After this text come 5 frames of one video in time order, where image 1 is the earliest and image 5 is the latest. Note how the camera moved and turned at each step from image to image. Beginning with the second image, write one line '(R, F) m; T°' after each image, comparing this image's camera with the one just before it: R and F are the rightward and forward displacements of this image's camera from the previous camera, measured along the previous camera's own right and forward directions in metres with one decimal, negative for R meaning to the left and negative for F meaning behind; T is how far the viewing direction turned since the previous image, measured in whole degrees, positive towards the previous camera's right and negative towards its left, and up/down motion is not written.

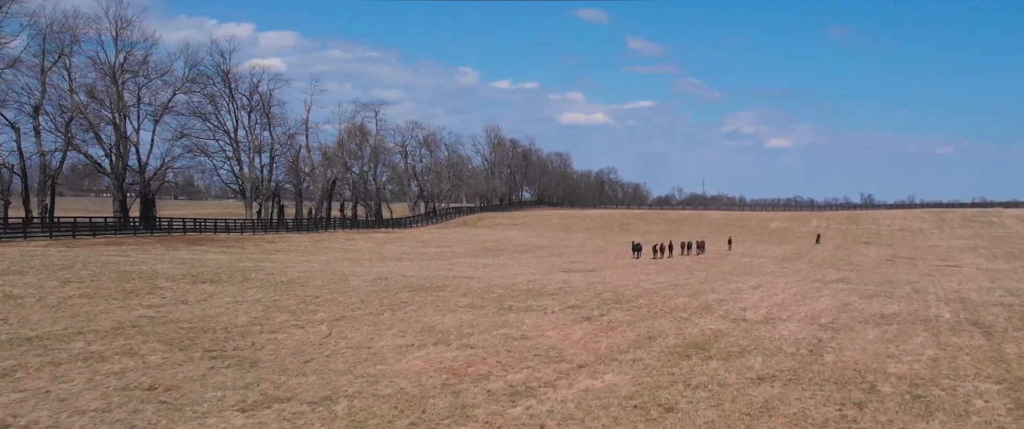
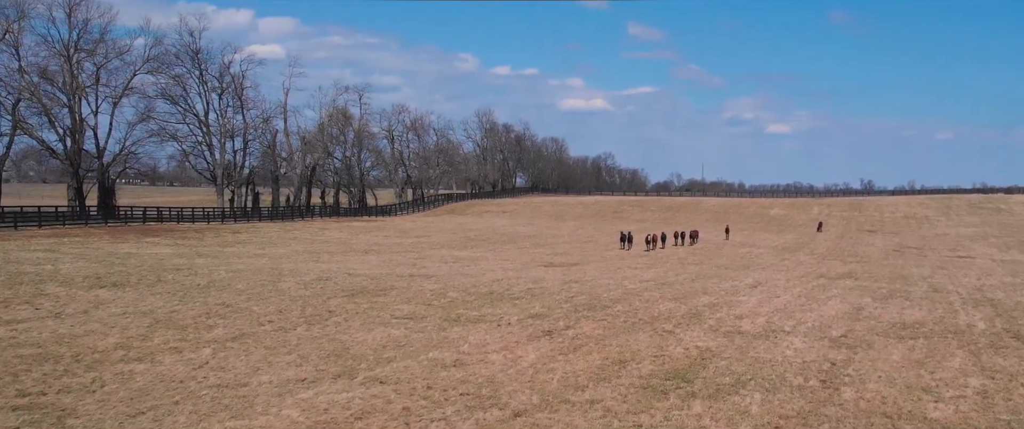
(+1.0, +3.4) m; 0°
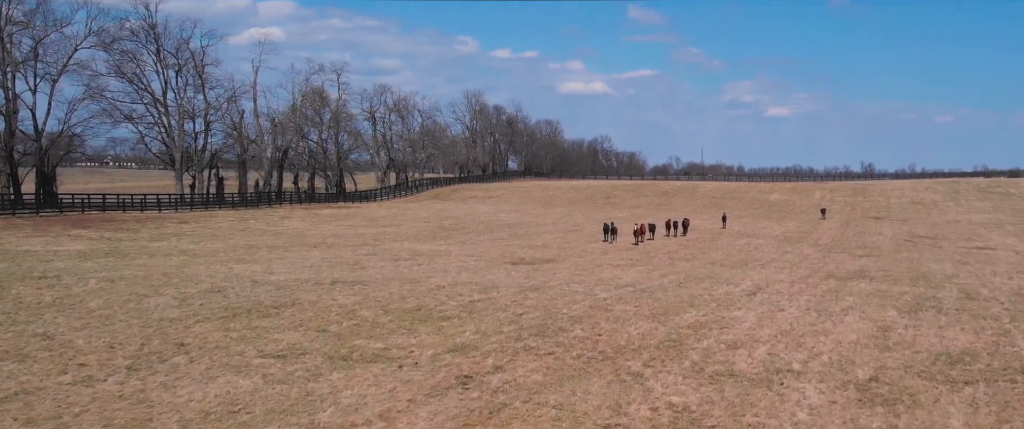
(+1.3, +4.4) m; 0°
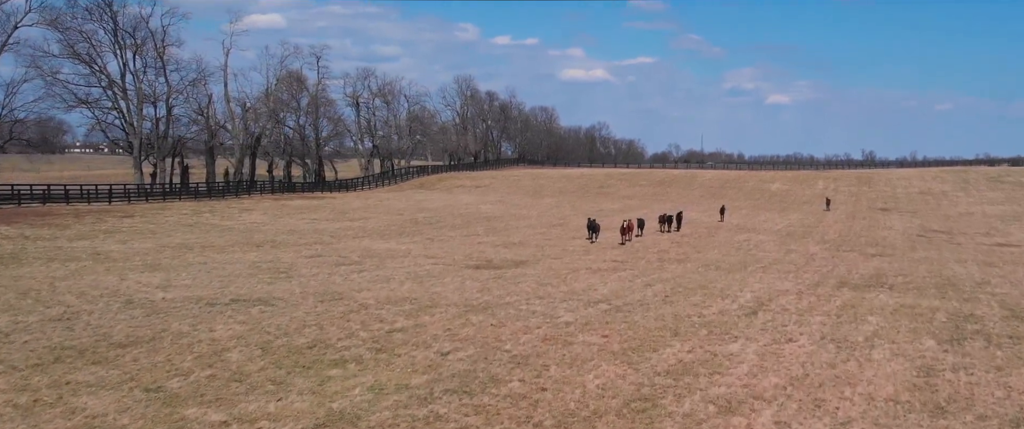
(+1.1, +4.0) m; 0°
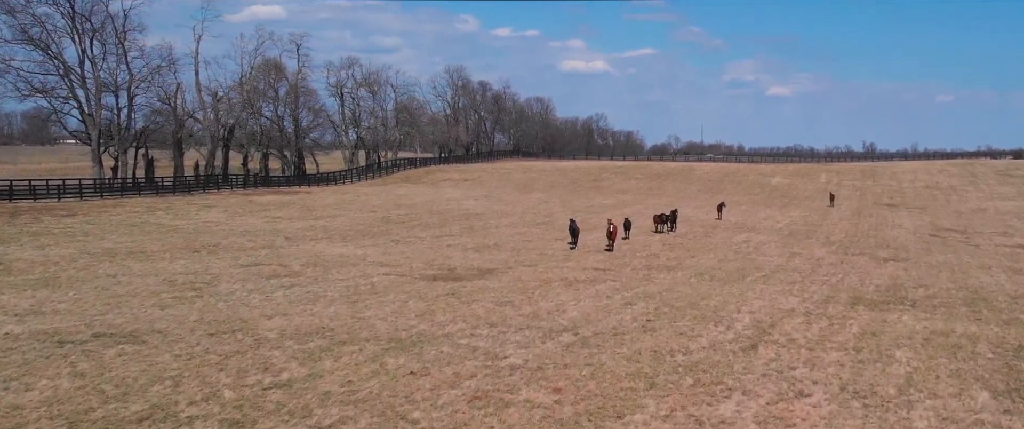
(+1.0, +3.4) m; 0°
